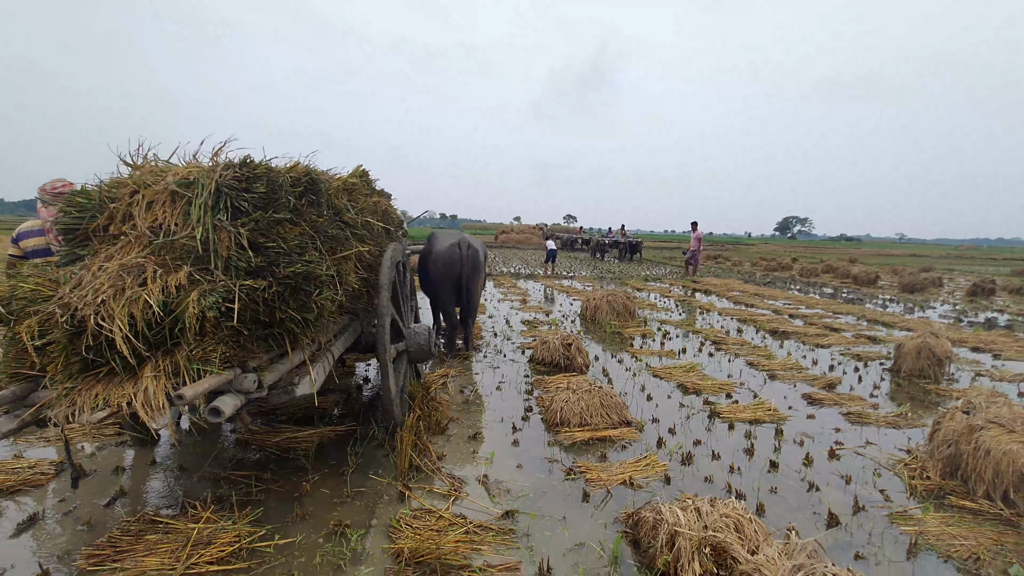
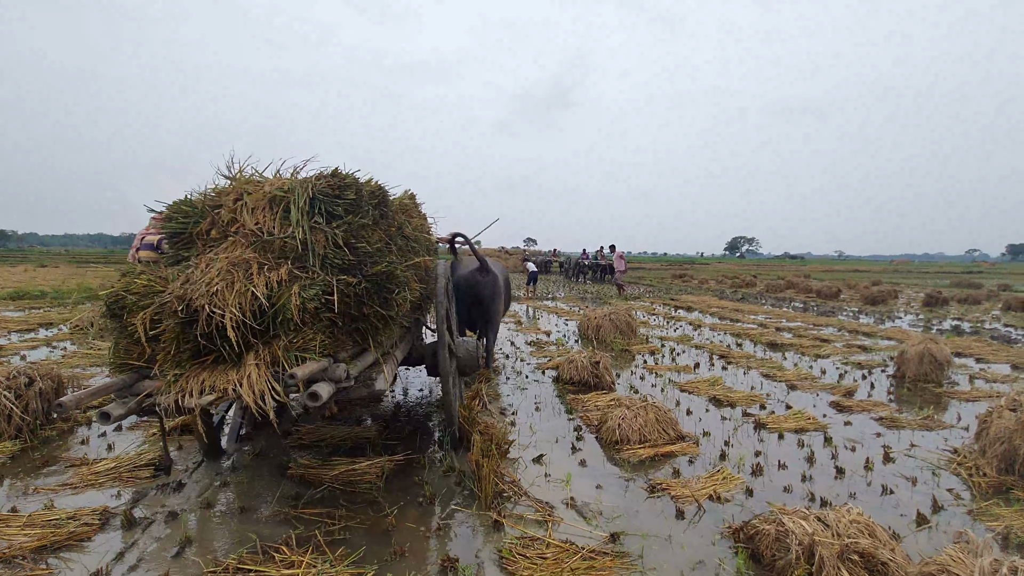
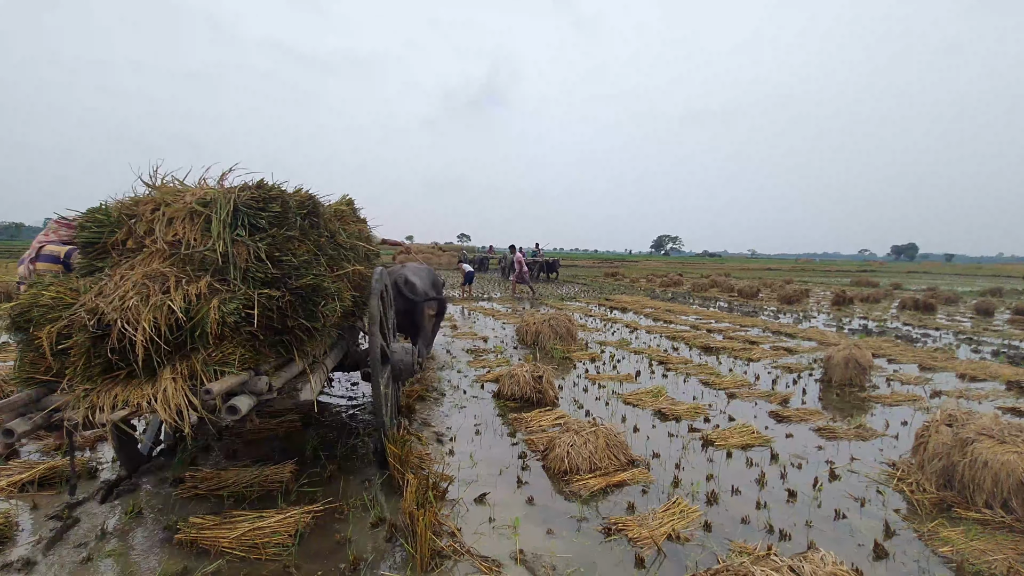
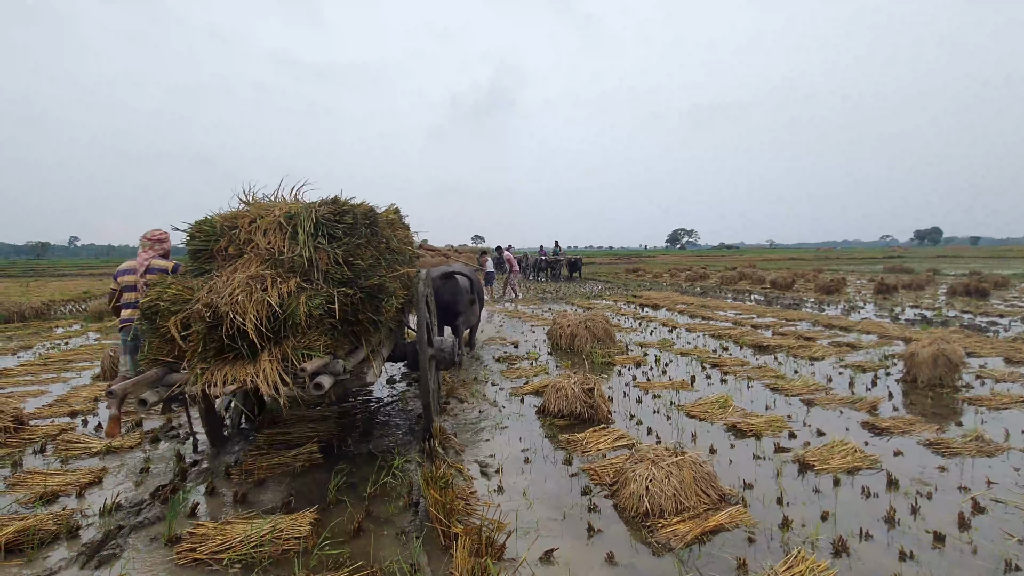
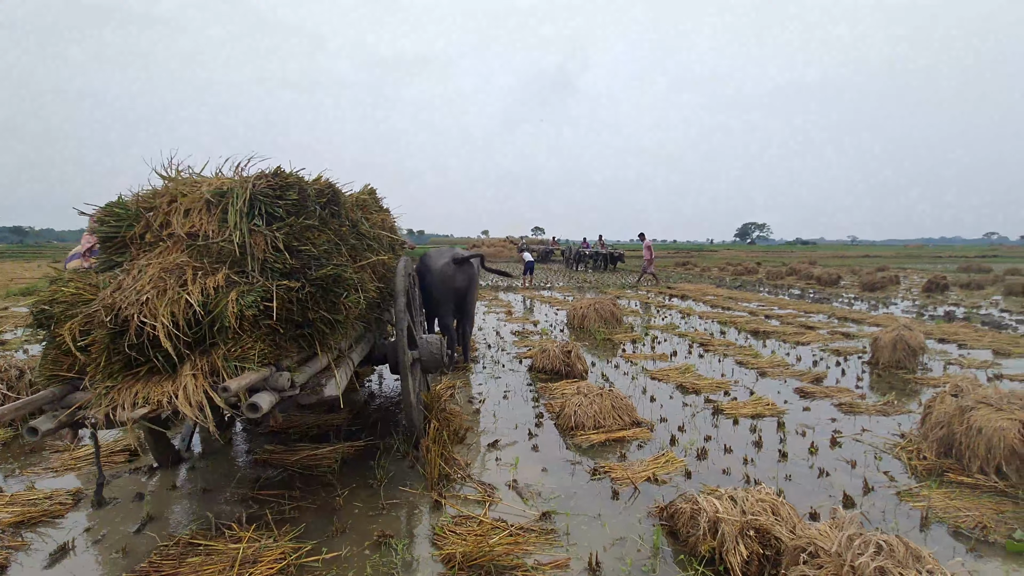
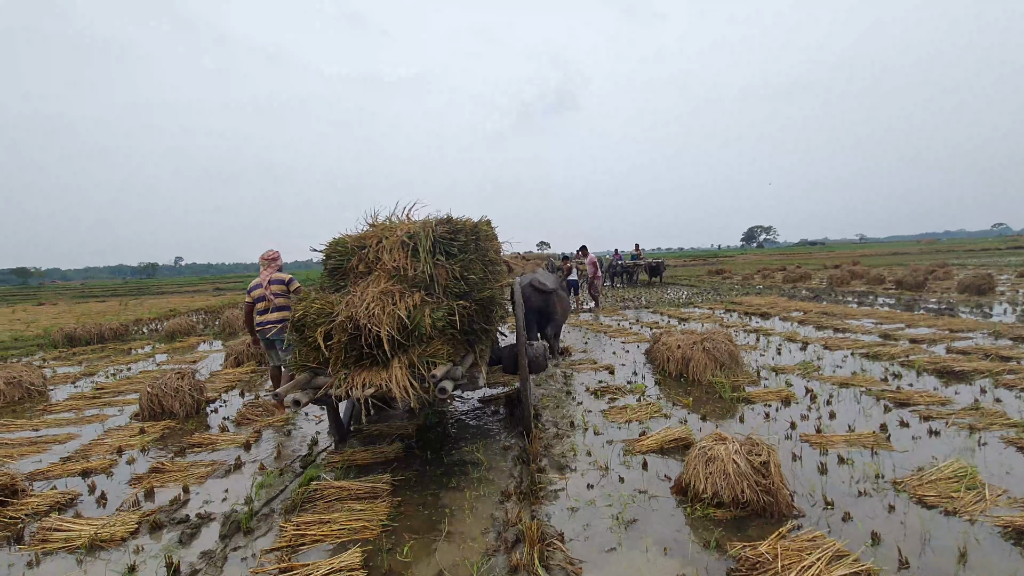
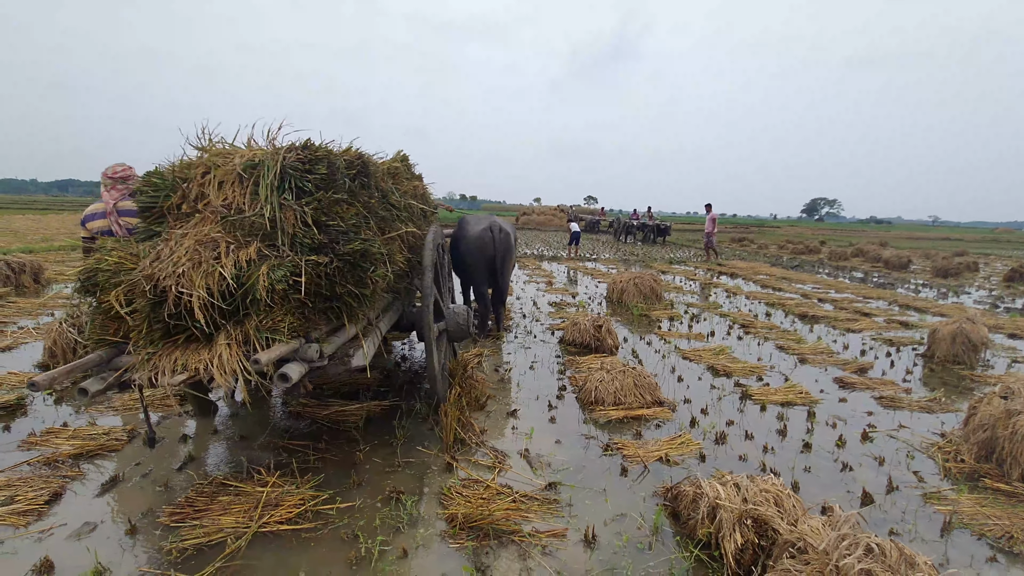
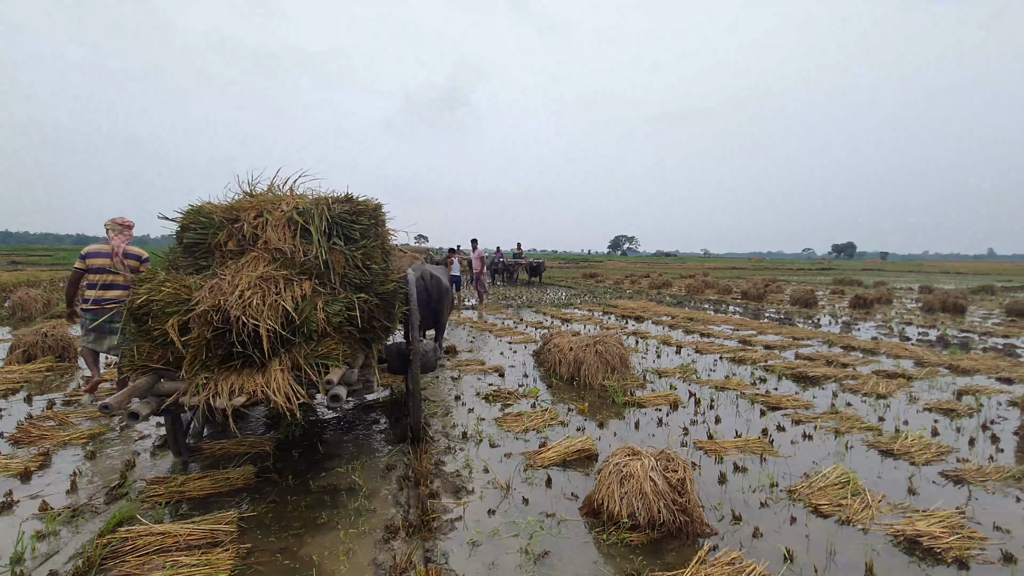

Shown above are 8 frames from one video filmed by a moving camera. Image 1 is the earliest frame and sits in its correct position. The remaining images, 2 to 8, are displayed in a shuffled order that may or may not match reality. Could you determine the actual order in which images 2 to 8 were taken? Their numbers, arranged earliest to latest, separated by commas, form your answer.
7, 5, 2, 3, 4, 6, 8
